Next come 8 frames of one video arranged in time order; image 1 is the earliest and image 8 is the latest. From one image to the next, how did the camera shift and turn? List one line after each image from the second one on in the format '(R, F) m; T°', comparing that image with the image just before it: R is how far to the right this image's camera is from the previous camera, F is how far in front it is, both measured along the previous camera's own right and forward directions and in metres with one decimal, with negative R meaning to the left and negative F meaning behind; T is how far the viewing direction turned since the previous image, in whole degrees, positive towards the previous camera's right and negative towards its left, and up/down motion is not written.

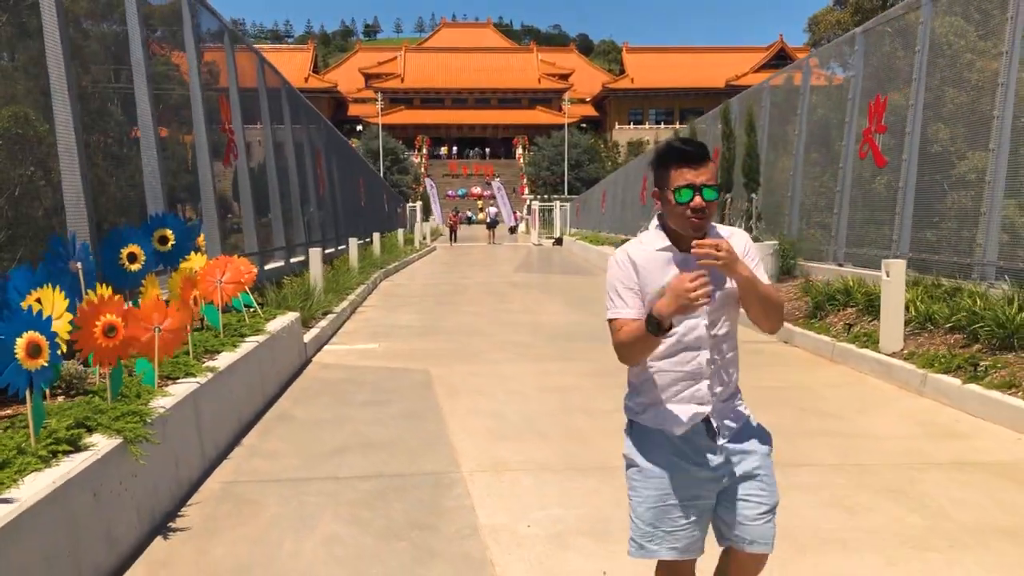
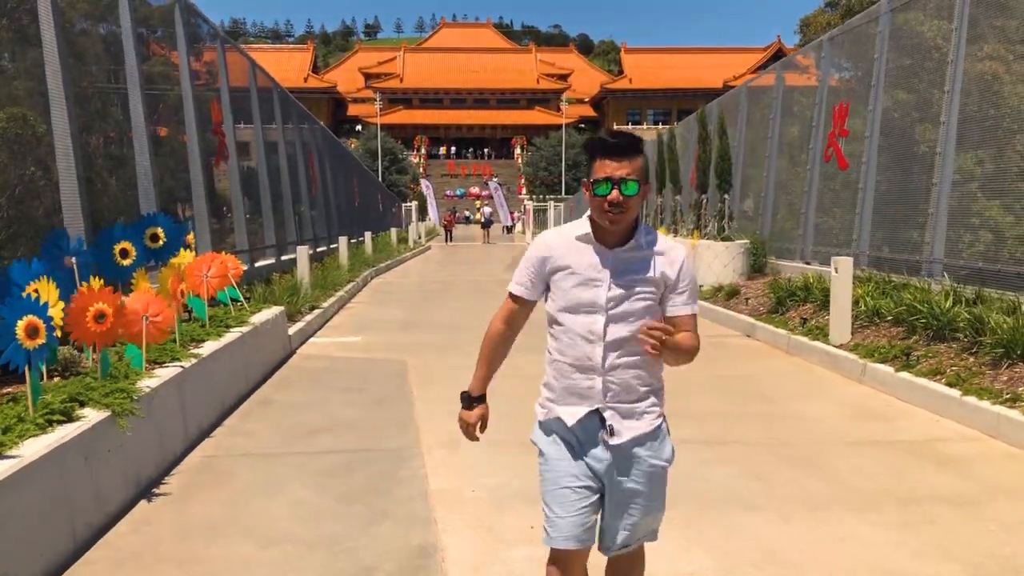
(+0.4, -0.5) m; 0°
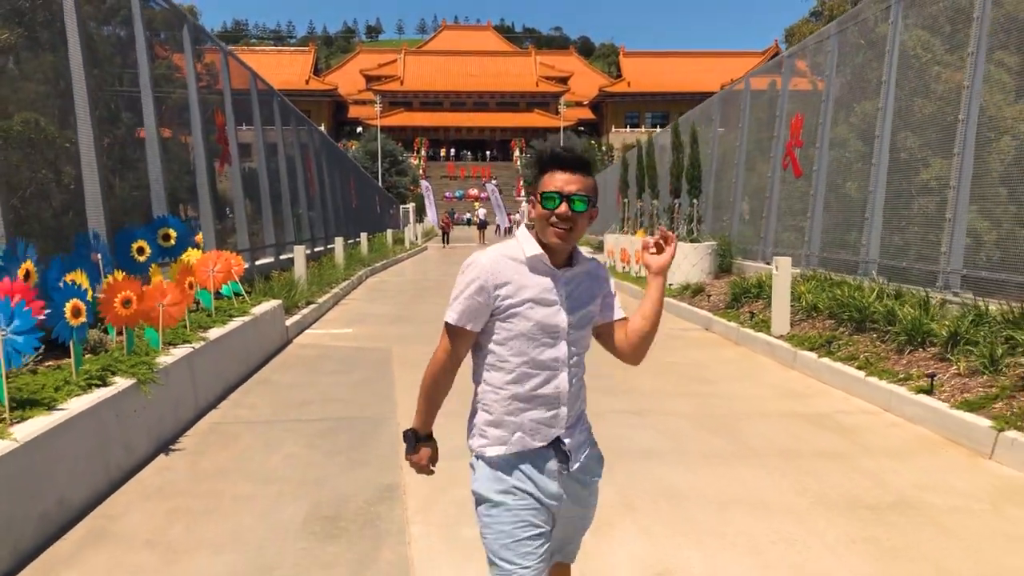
(+0.4, -1.0) m; 0°
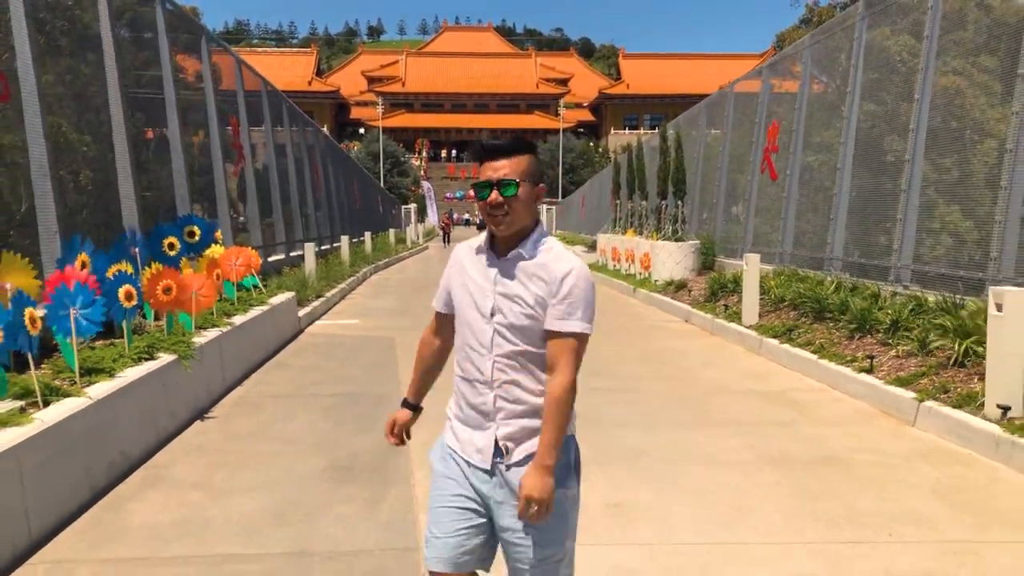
(+0.1, -0.9) m; 0°
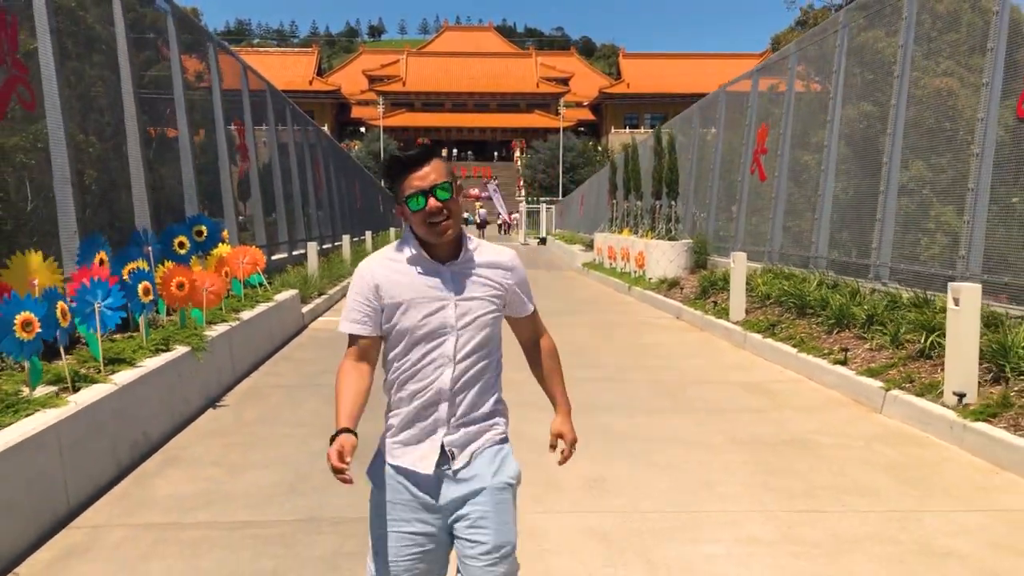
(+0.1, -0.4) m; 0°
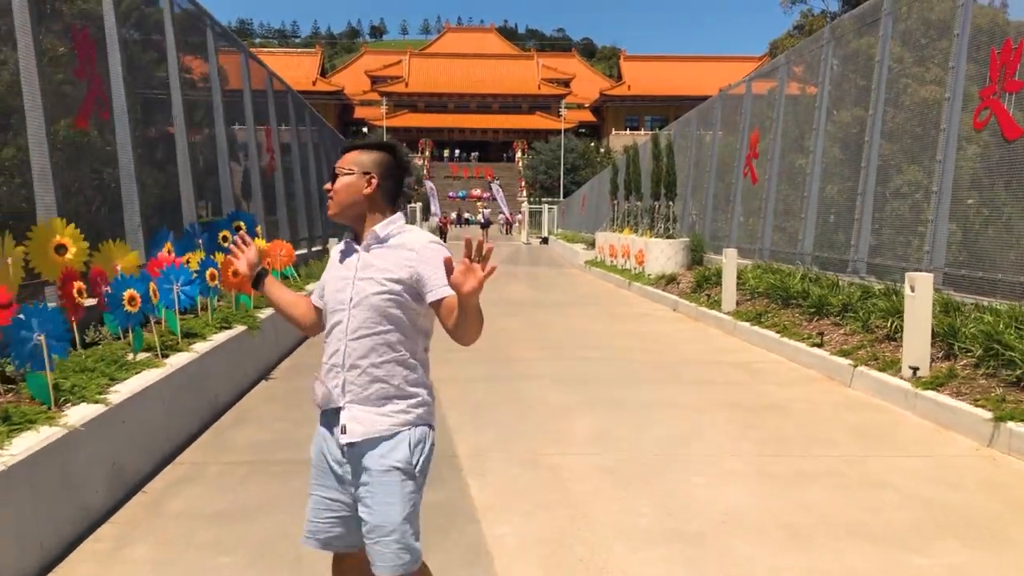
(-0.2, -1.0) m; 0°
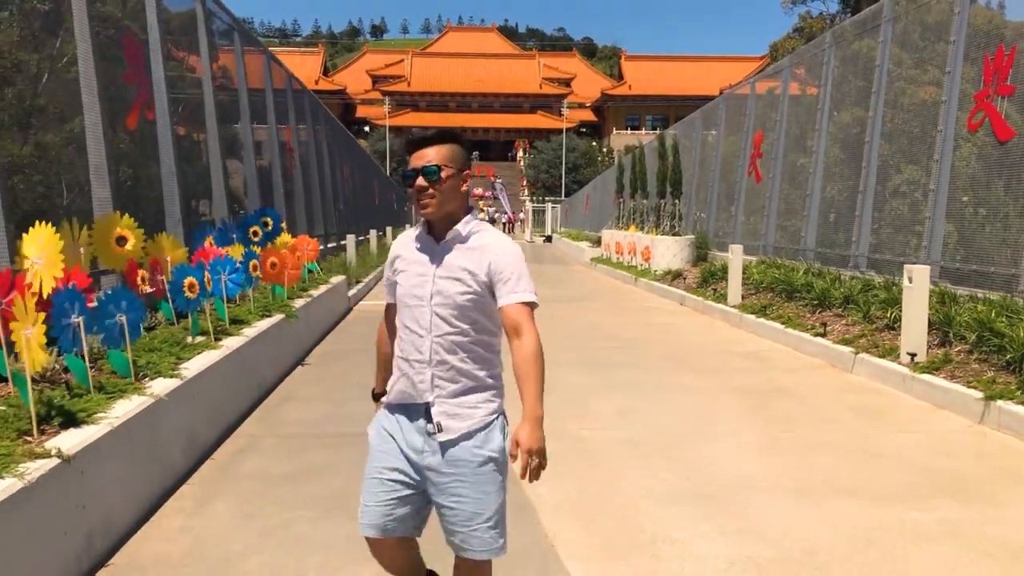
(-0.3, -0.5) m; 0°
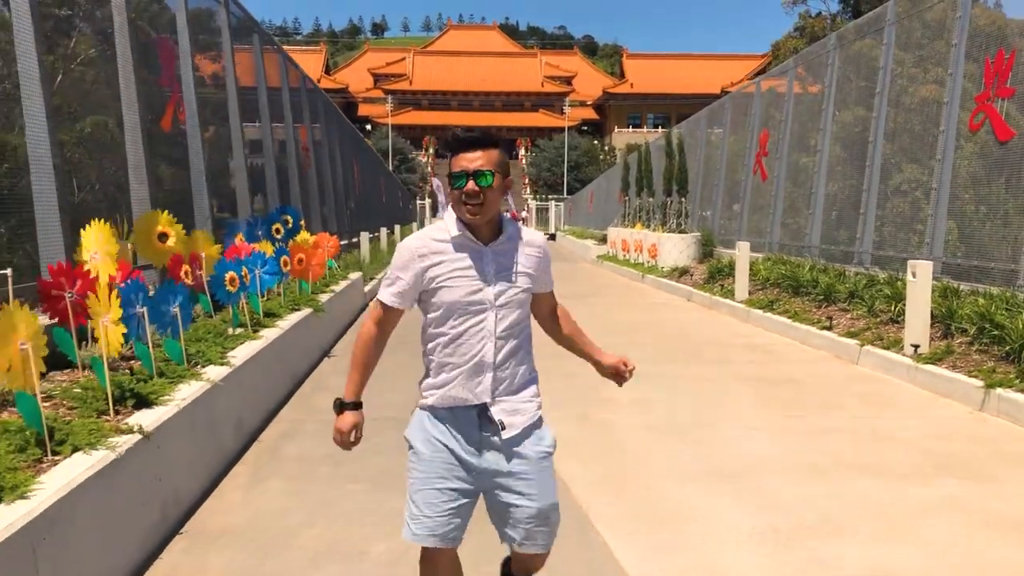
(-0.2, -0.3) m; 0°
